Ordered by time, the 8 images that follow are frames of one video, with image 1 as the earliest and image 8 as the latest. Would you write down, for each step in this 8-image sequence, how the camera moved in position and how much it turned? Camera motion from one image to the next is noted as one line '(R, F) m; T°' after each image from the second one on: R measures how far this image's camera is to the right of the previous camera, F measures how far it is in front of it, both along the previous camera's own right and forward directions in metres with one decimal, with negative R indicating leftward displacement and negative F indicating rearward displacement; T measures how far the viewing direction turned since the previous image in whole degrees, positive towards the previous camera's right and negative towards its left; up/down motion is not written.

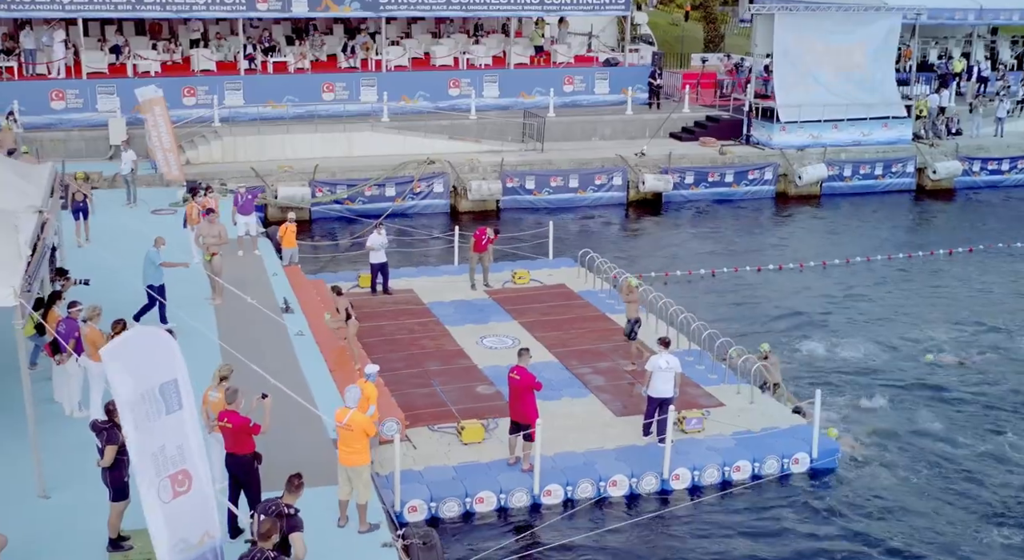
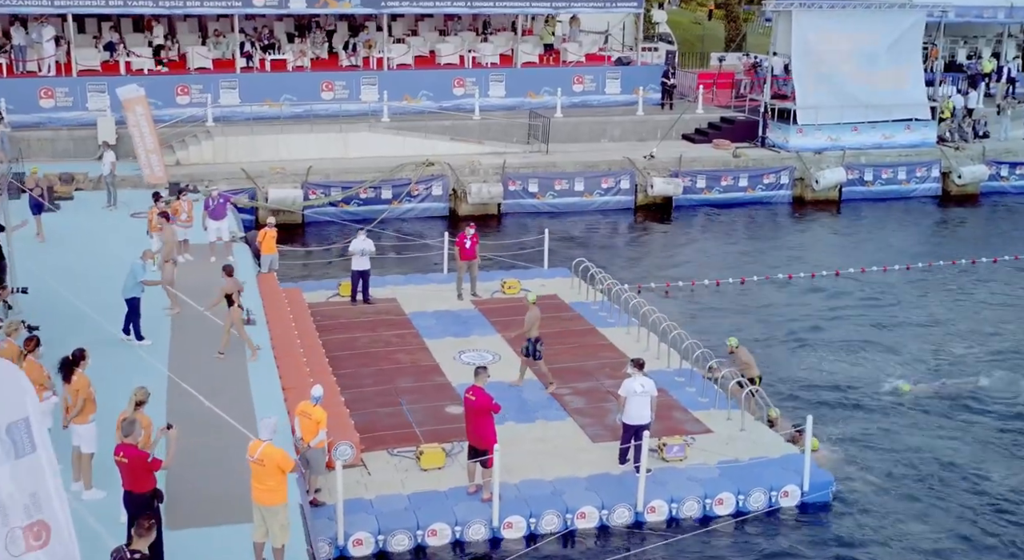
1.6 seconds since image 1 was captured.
(+0.9, +1.4) m; -2°
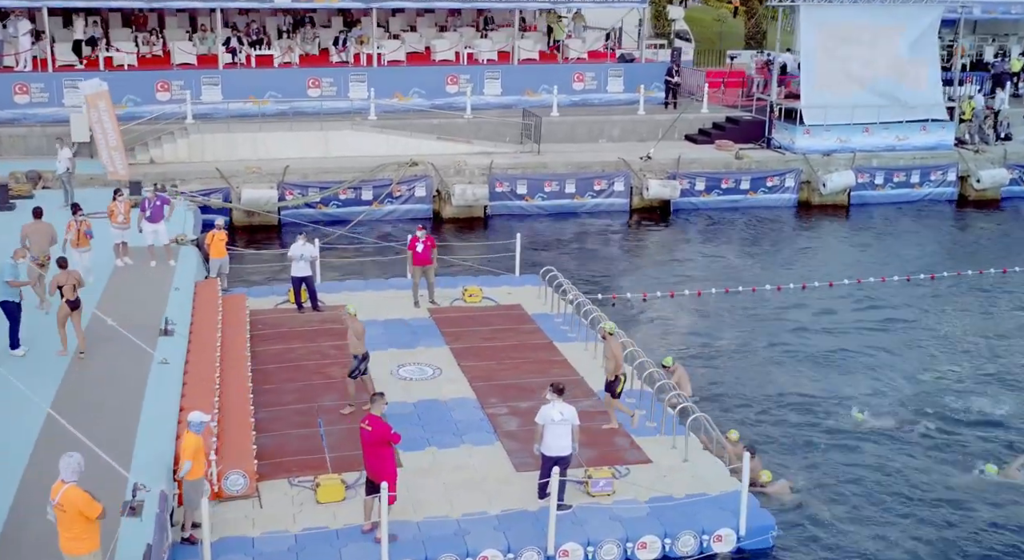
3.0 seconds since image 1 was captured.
(+1.7, +1.5) m; -2°
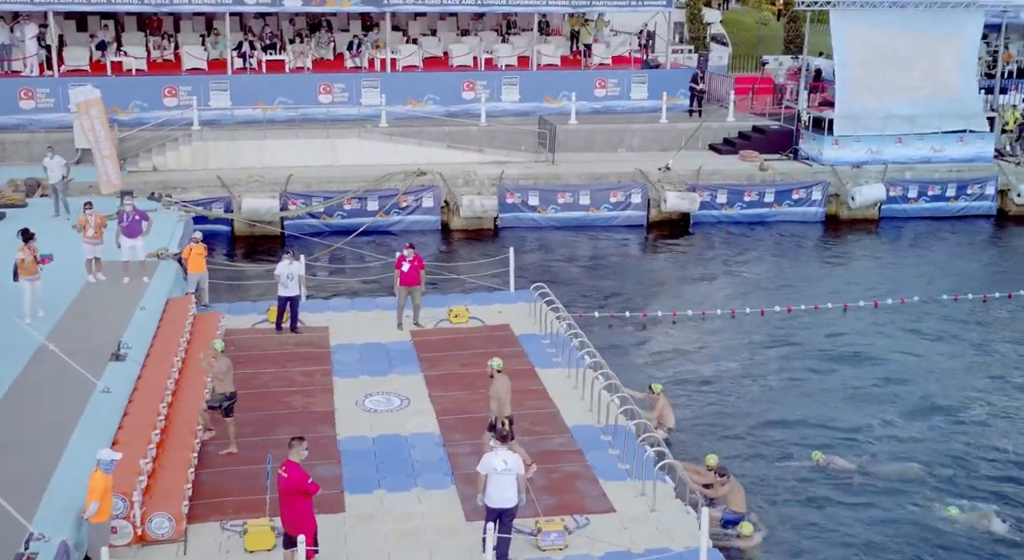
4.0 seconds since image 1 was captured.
(+1.3, +1.2) m; -3°
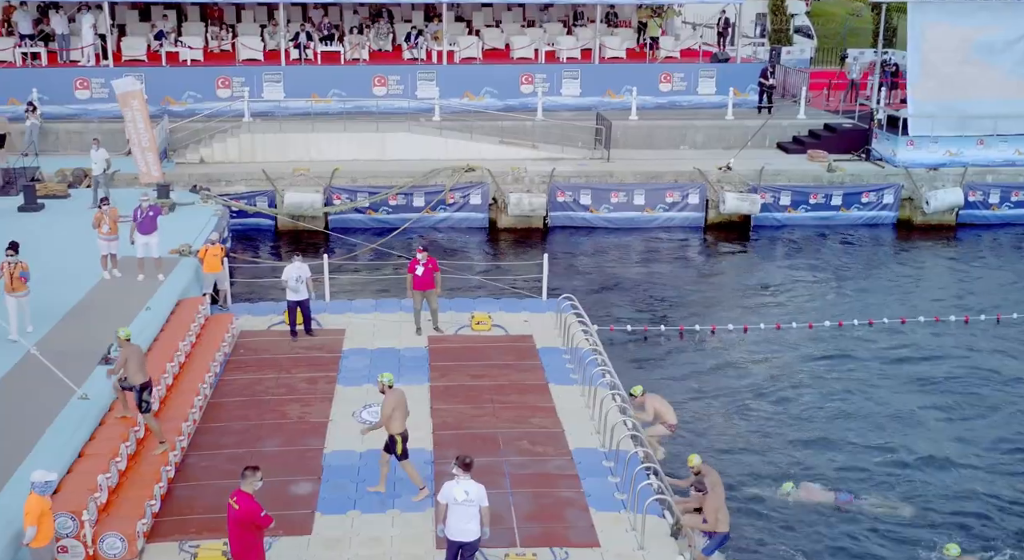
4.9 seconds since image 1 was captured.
(+1.3, +1.1) m; -5°
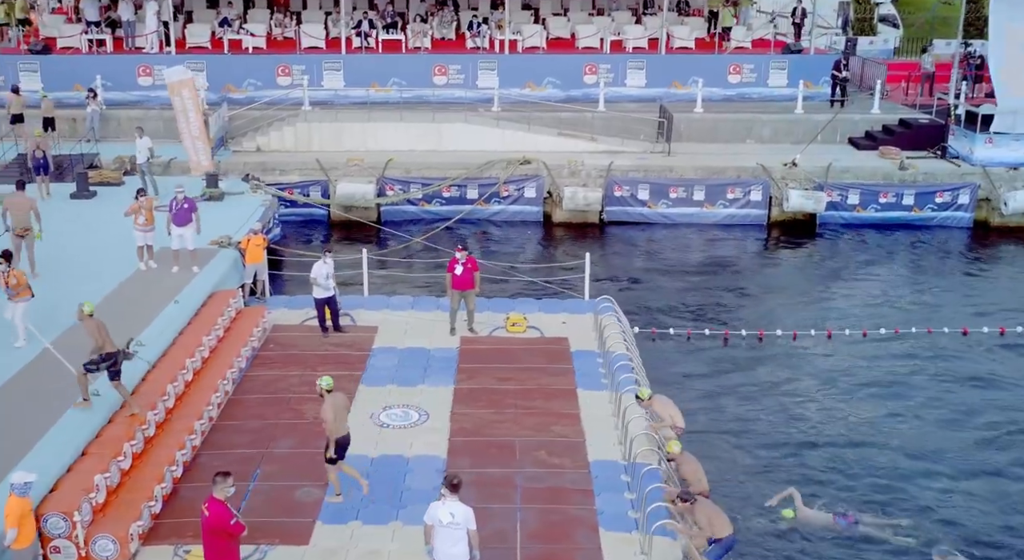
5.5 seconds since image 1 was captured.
(+0.9, +0.6) m; -4°
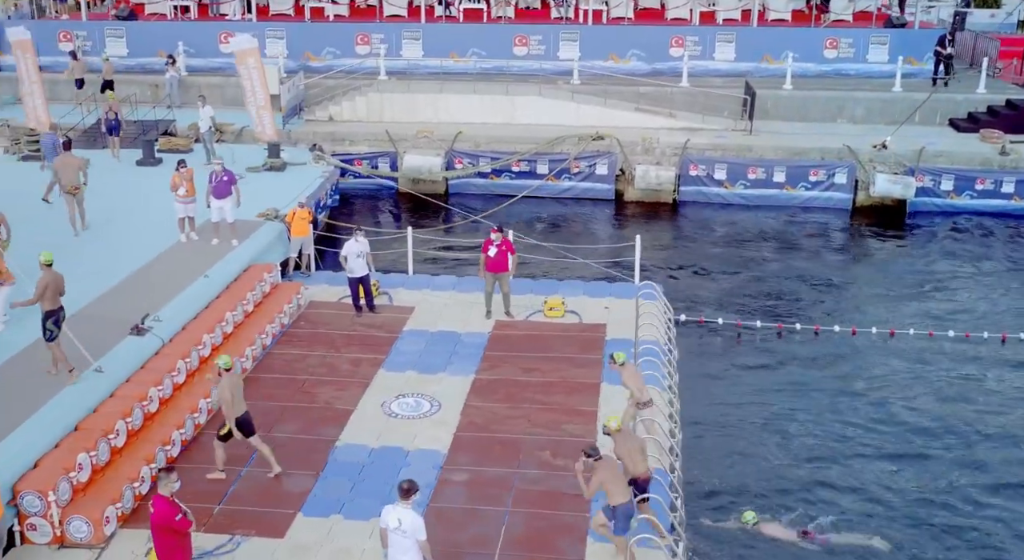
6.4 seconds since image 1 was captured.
(+1.5, +0.8) m; -6°
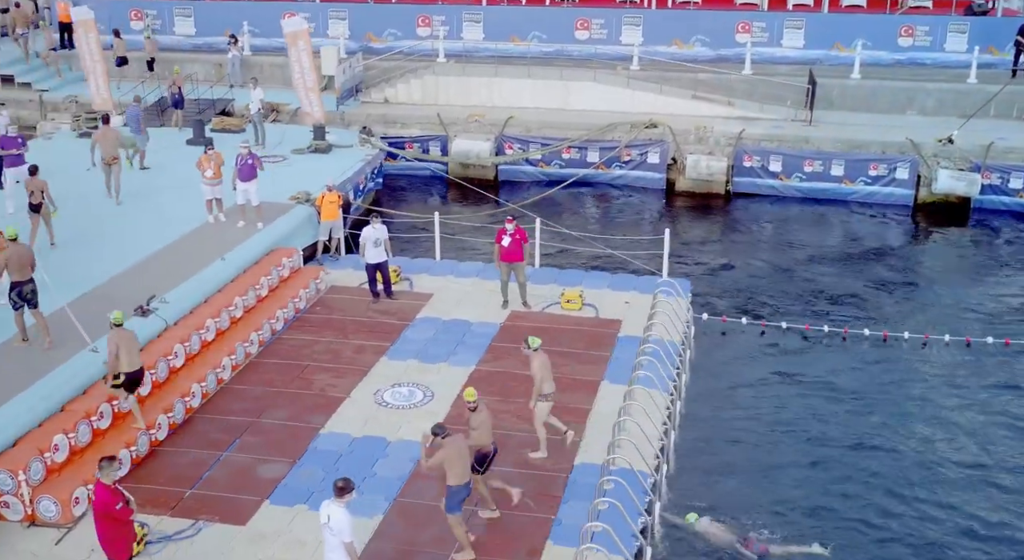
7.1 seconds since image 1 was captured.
(+1.5, +0.3) m; -5°
